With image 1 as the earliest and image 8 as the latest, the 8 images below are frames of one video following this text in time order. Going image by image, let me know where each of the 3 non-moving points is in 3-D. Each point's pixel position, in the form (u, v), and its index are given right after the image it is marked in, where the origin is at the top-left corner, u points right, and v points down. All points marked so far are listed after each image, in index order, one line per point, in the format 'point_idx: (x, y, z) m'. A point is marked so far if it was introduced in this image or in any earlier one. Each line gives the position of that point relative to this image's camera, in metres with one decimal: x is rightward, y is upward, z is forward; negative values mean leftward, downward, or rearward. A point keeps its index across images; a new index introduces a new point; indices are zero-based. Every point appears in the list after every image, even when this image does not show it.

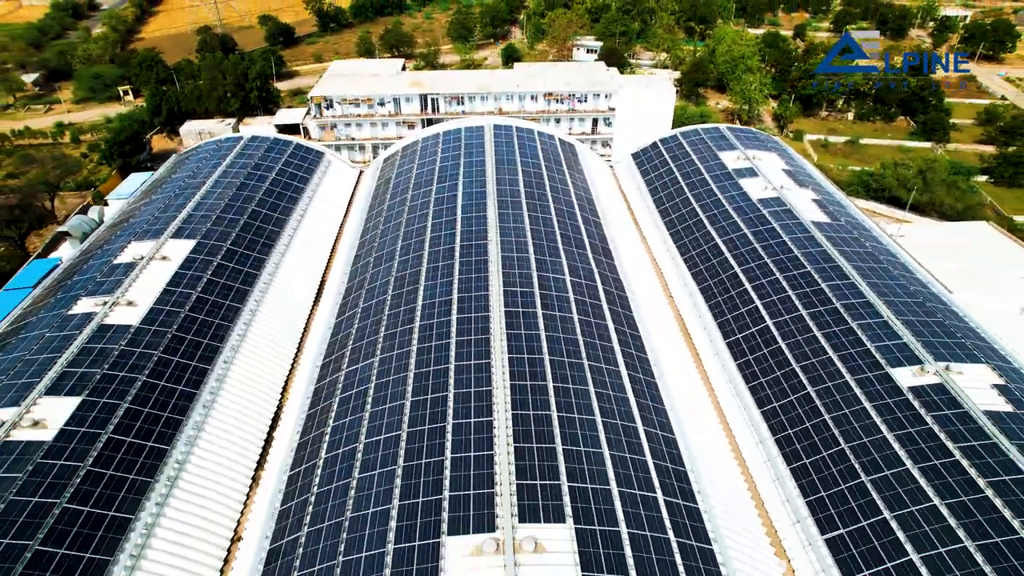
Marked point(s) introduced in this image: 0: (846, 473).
0: (+11.6, -6.0, +18.6) m
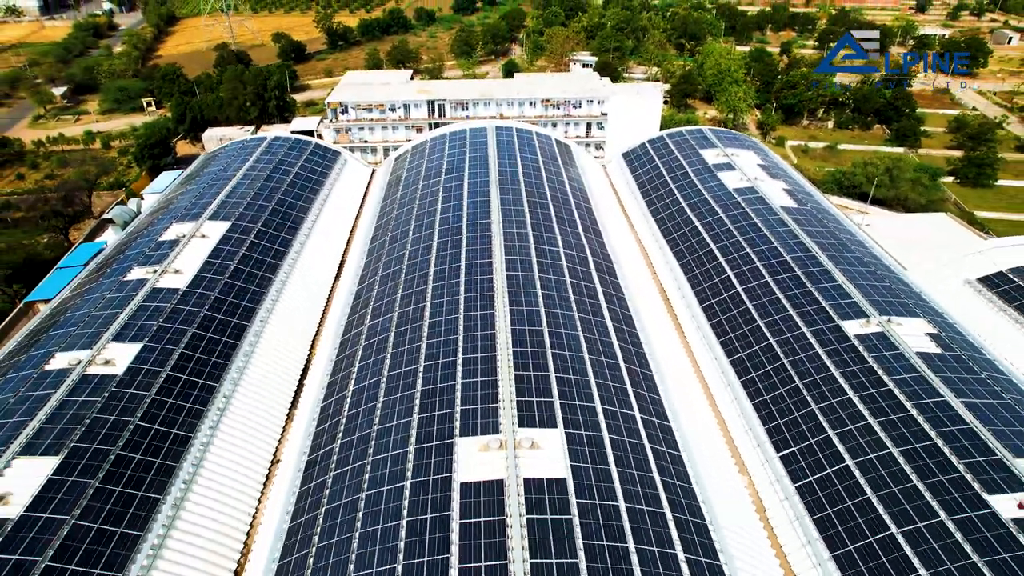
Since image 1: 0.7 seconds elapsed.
0: (+11.6, -4.3, +21.9) m
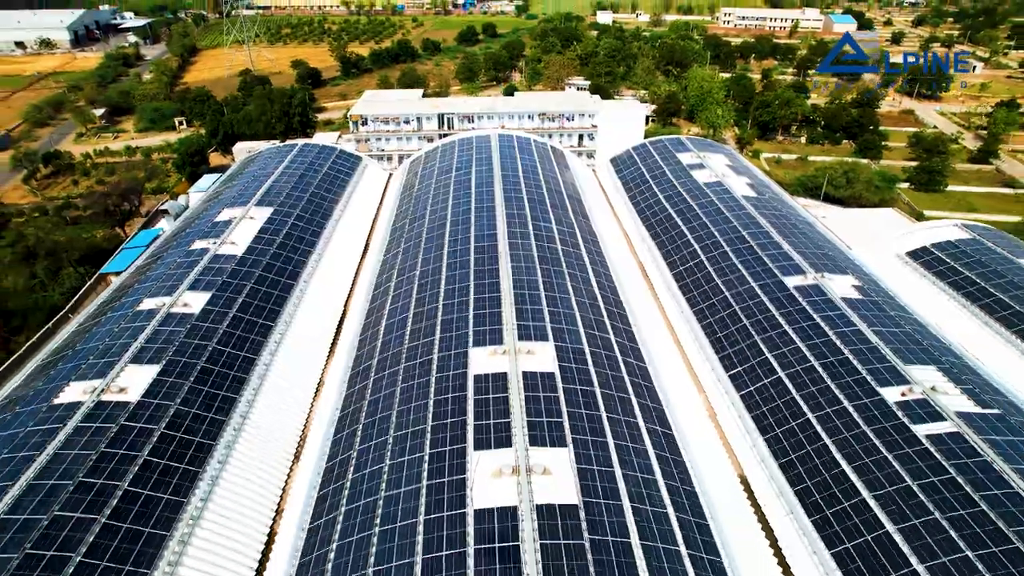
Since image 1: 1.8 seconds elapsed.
0: (+11.7, -2.1, +27.1) m
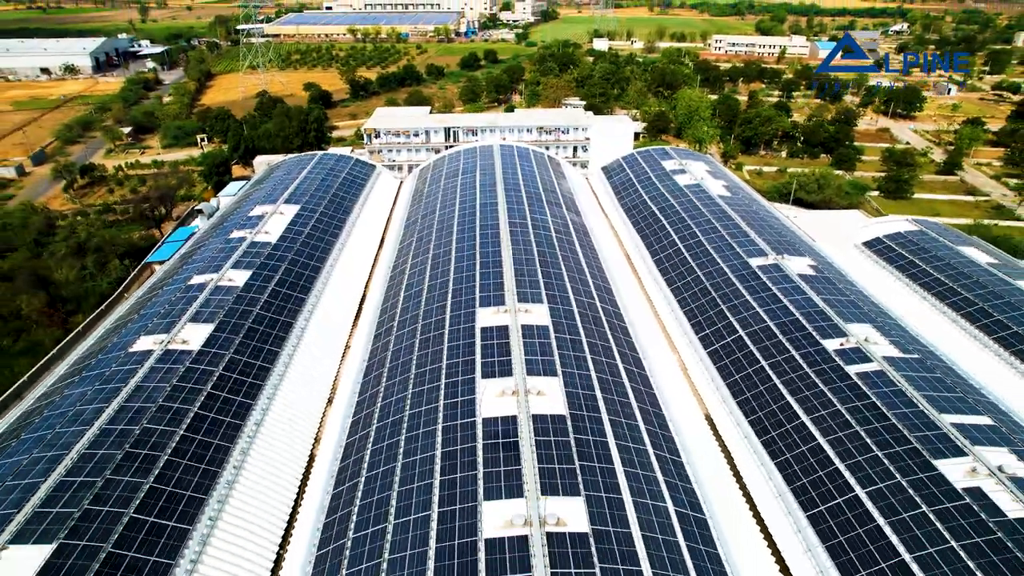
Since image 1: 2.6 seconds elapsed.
0: (+11.7, -0.7, +31.5) m
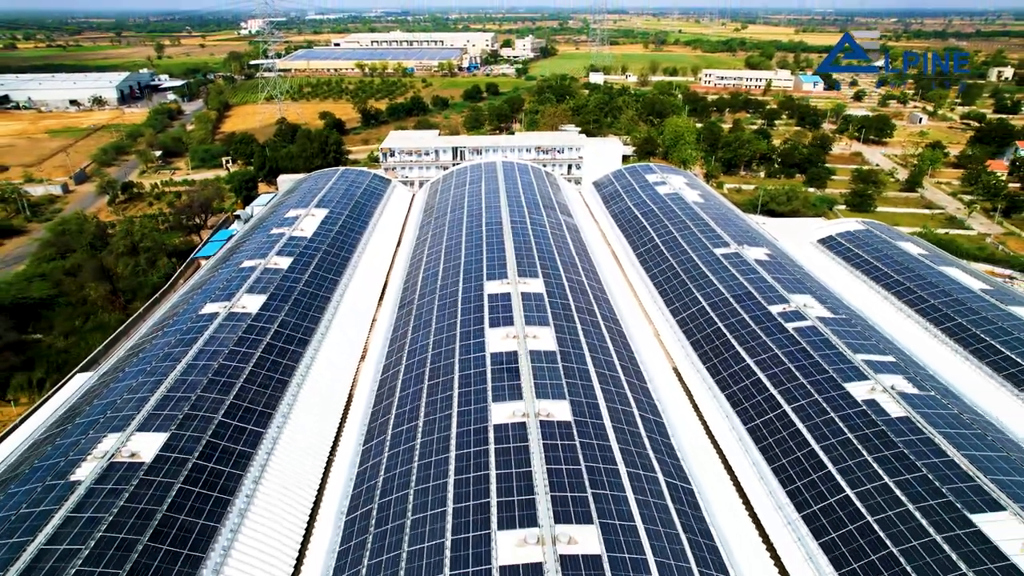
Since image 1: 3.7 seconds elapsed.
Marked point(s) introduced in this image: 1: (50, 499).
0: (+11.8, +0.5, +37.4) m
1: (-16.5, -7.5, +19.6) m
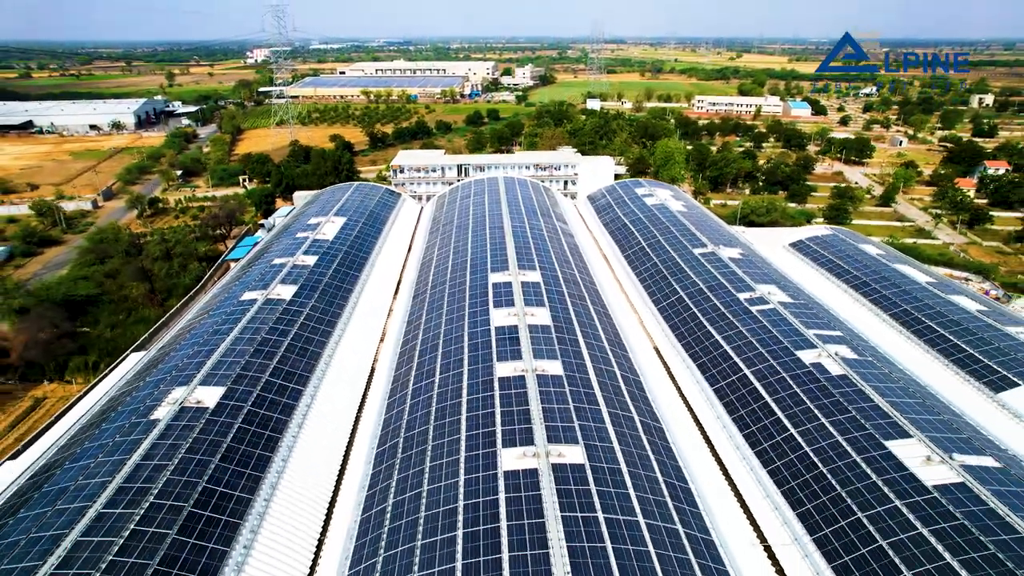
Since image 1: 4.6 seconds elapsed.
0: (+11.8, +0.9, +42.1) m
1: (-16.4, -6.3, +24.0) m
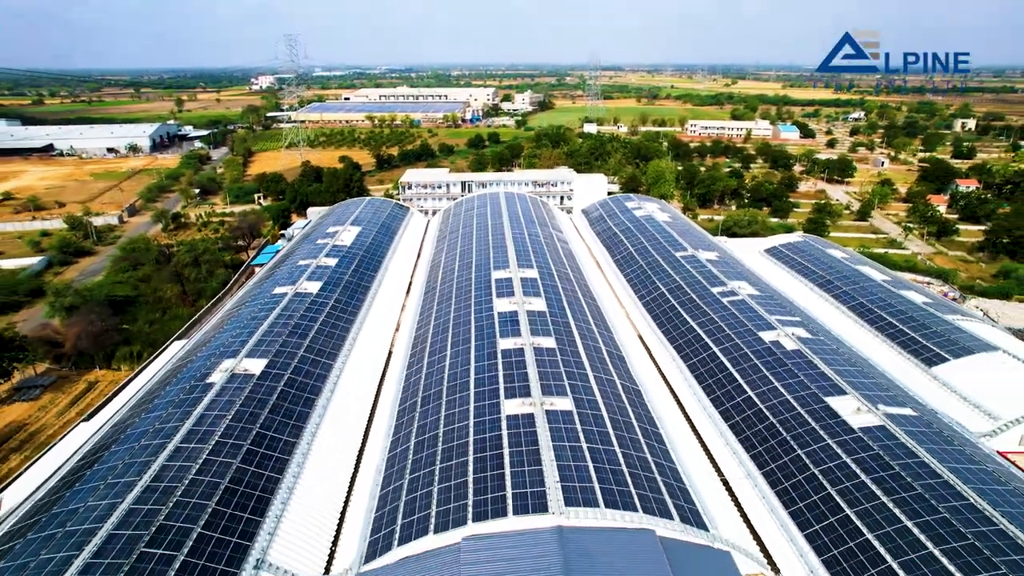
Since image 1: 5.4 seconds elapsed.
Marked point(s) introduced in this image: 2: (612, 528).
0: (+11.8, +1.0, +47.0) m
1: (-16.4, -5.4, +28.6) m
2: (+3.6, -8.6, +20.0) m
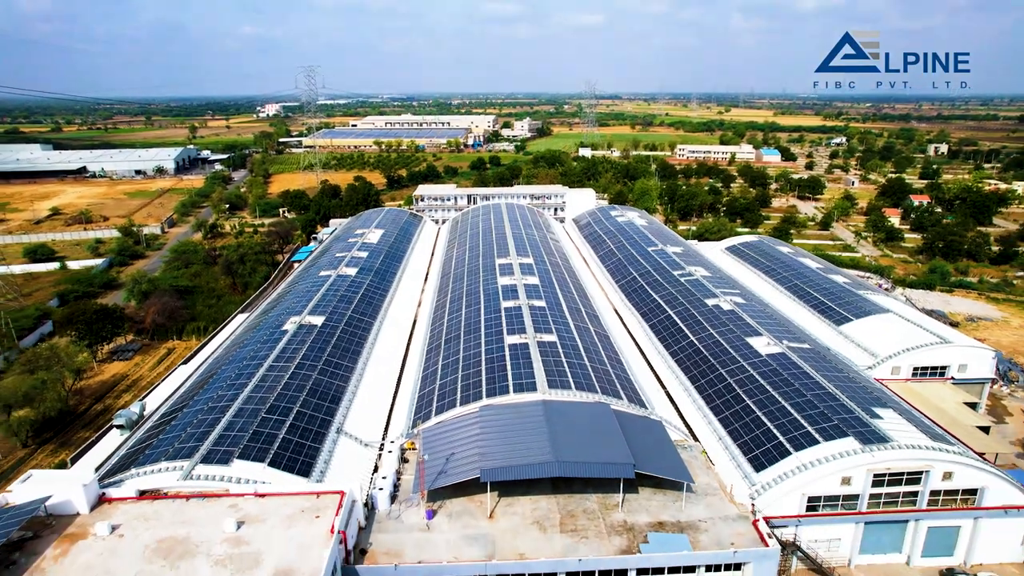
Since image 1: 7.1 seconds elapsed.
0: (+11.8, +2.3, +56.9) m
1: (-16.3, -3.3, +38.2) m
2: (+3.6, -6.1, +29.5) m
